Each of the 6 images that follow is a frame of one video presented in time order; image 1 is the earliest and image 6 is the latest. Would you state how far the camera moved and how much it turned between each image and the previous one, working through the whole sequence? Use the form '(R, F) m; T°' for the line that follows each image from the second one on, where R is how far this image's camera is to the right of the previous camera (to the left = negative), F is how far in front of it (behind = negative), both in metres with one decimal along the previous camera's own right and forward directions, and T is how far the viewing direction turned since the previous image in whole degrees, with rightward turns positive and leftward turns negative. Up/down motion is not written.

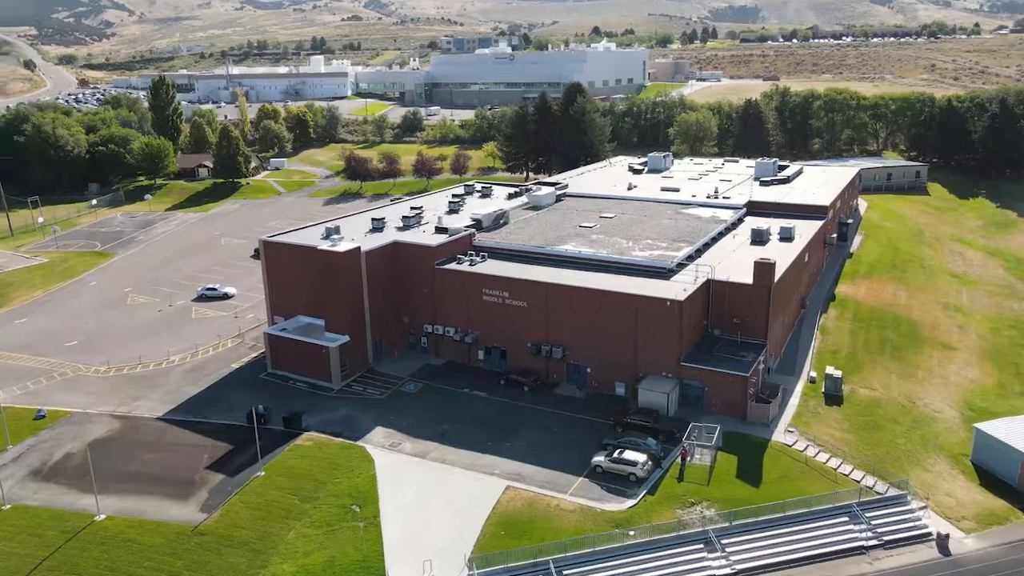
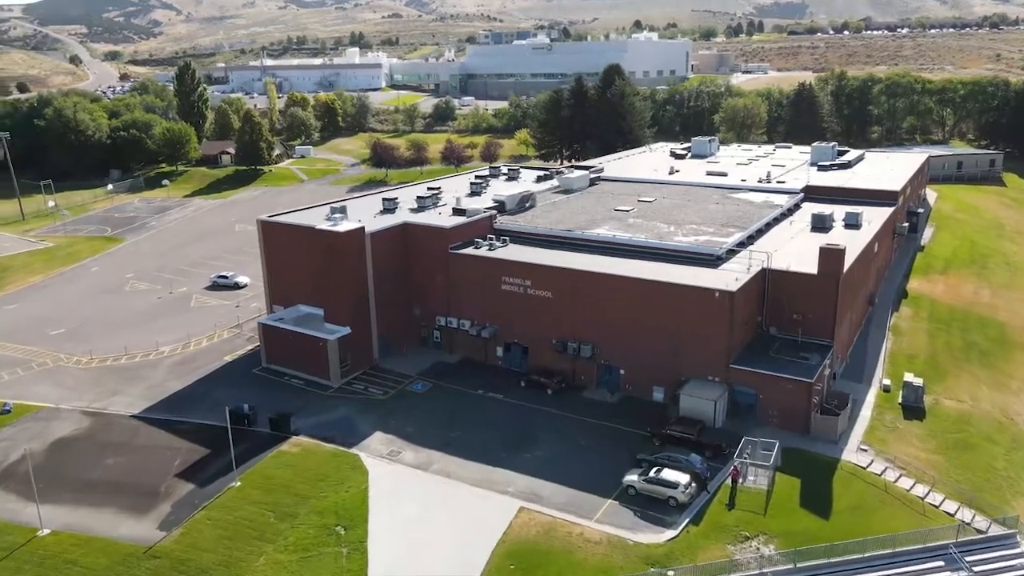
(+0.8, +6.1) m; -3°
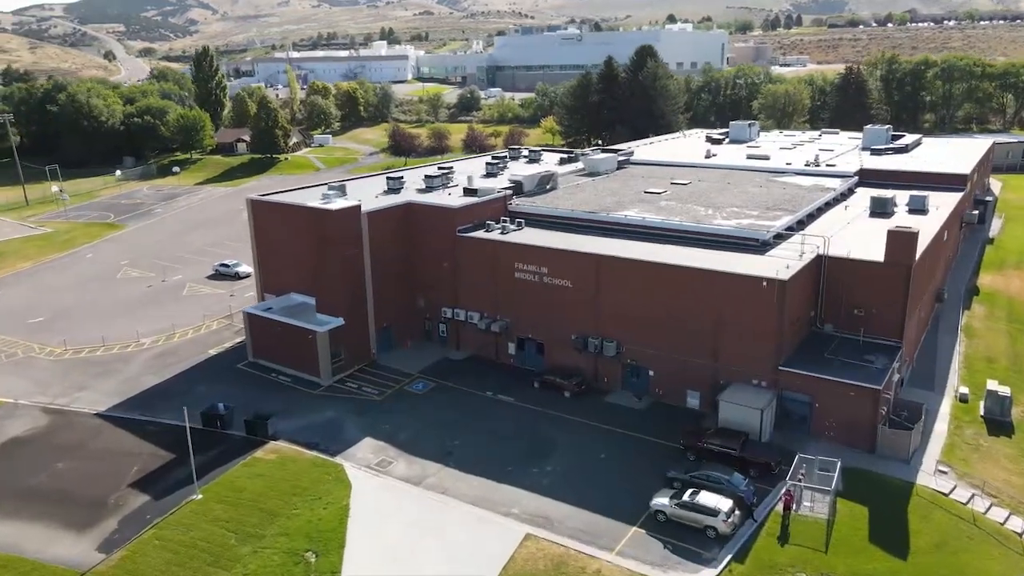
(+0.8, +5.2) m; -2°
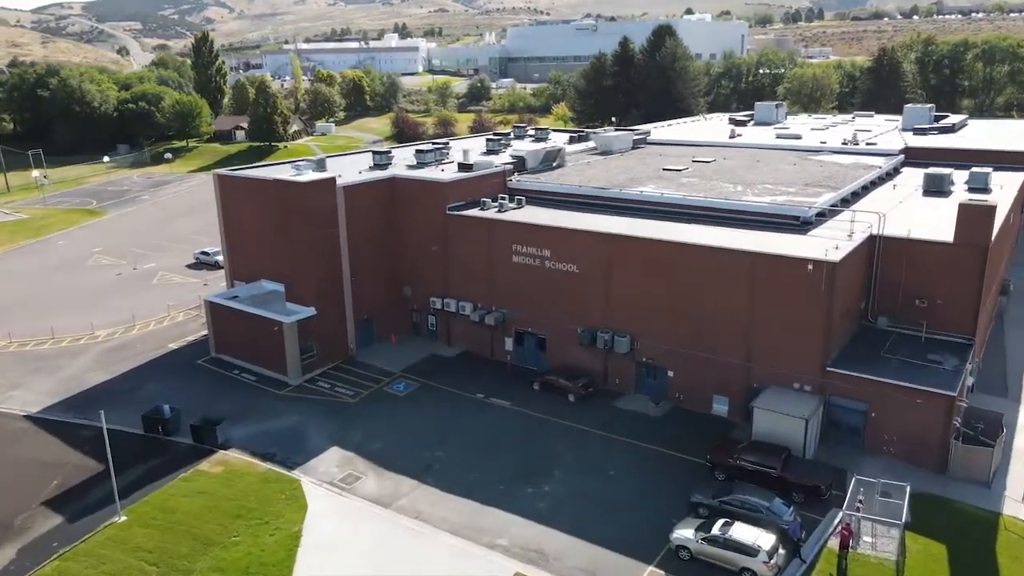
(+0.8, +5.2) m; -1°
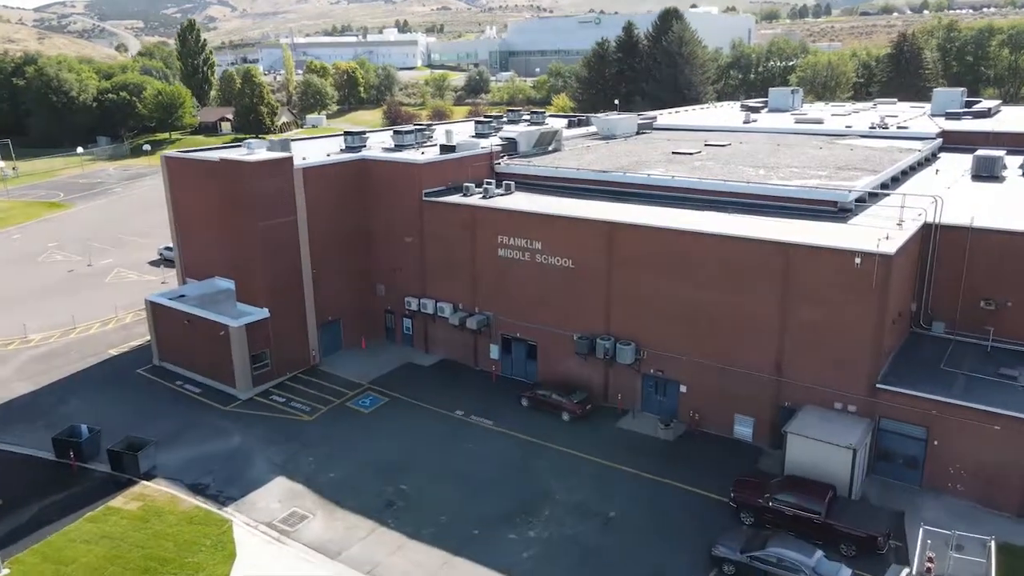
(+0.7, +4.7) m; 0°
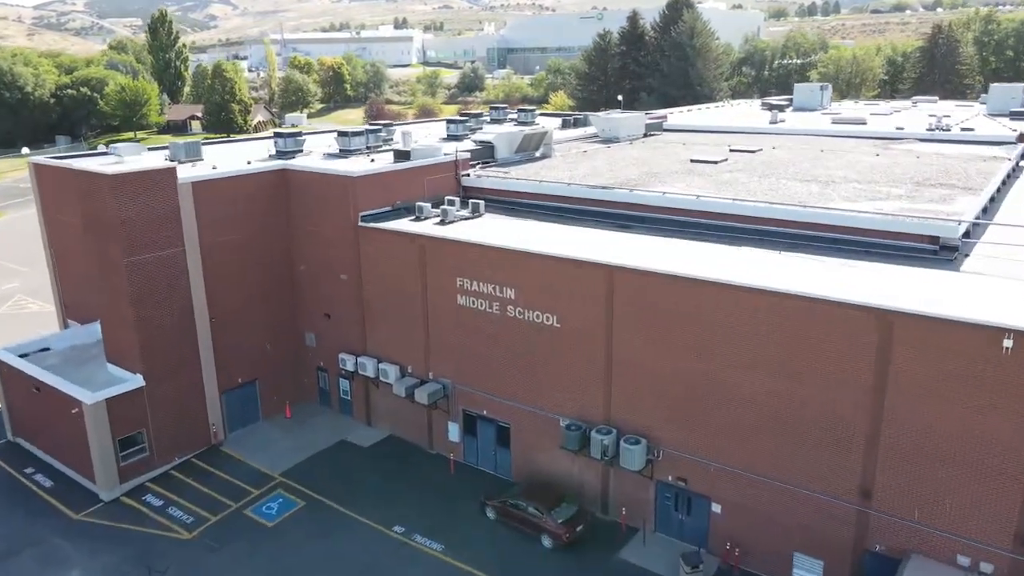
(+1.0, +7.7) m; 0°
